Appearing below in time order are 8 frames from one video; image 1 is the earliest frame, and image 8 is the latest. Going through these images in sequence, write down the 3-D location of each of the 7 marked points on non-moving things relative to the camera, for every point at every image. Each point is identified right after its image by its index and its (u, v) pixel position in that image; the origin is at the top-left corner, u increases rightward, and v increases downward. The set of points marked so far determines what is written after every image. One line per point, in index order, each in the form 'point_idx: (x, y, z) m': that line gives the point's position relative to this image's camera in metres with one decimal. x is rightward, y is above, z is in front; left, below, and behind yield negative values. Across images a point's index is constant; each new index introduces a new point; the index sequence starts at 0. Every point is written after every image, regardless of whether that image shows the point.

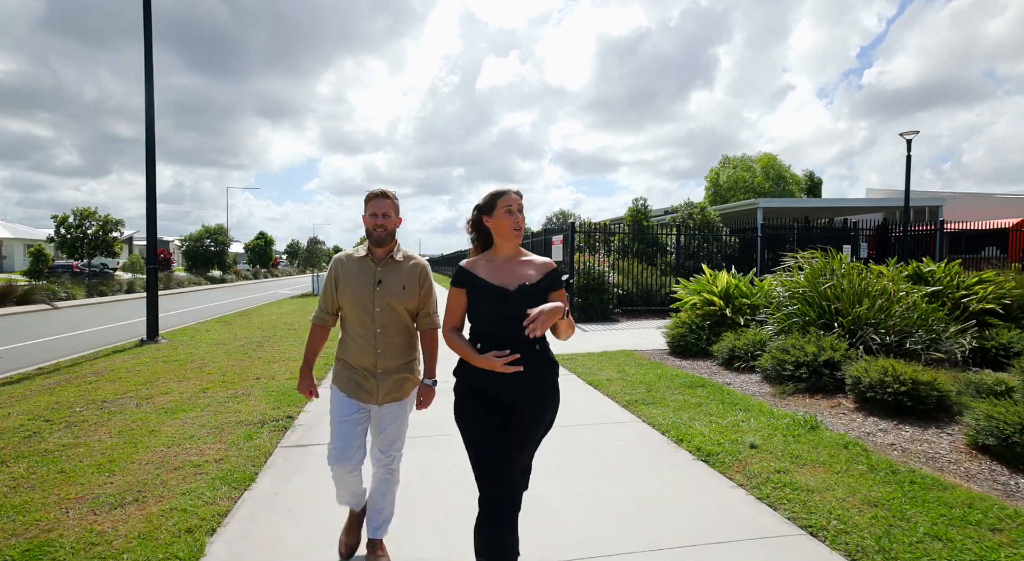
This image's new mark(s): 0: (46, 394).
0: (-5.3, -1.3, +6.1) m
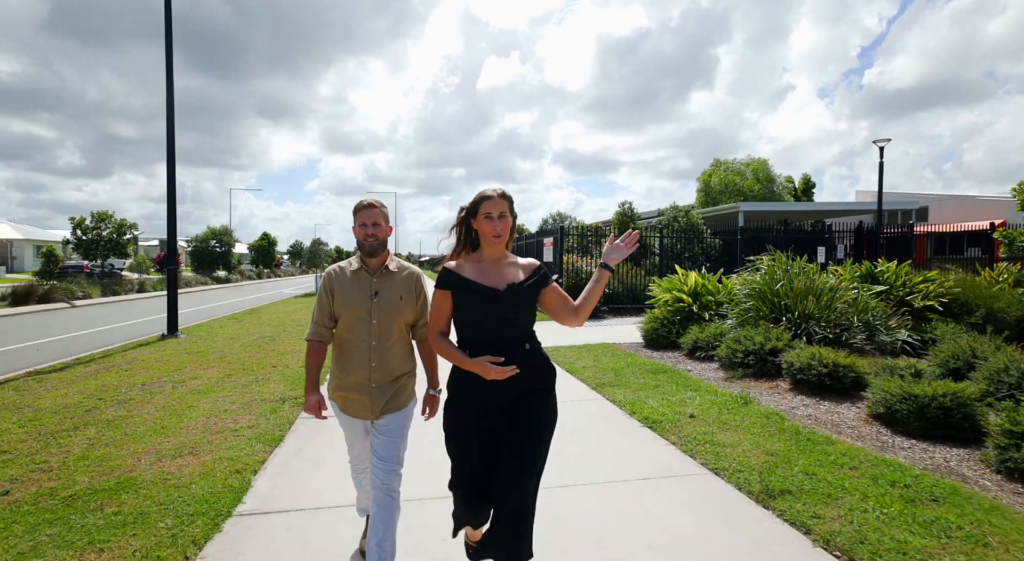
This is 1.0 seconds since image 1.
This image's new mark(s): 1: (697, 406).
0: (-5.5, -1.3, +6.9) m
1: (+1.7, -1.2, +5.0) m
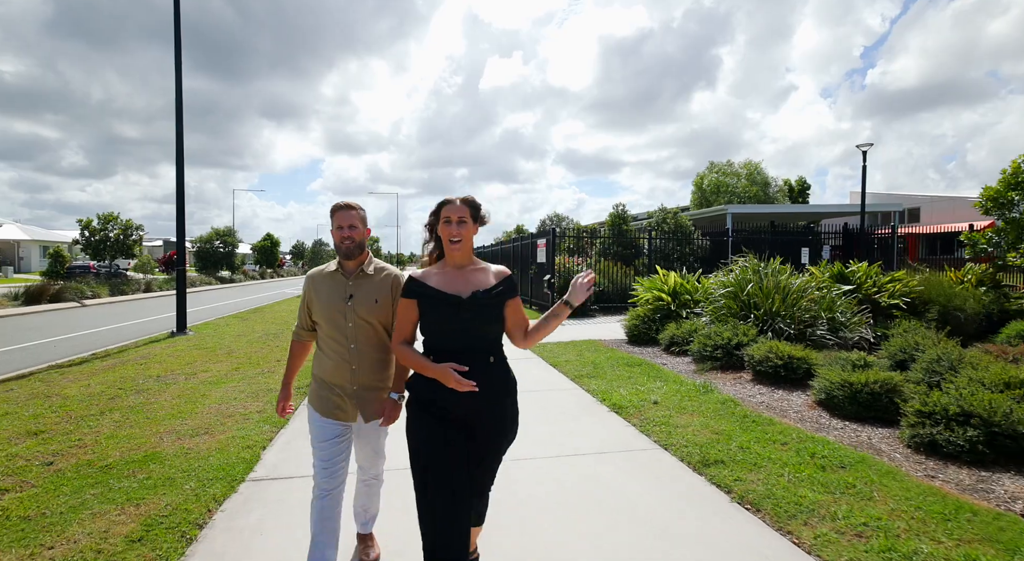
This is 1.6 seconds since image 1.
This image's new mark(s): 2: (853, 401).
0: (-5.7, -1.3, +7.5) m
1: (+1.6, -1.2, +5.5) m
2: (+3.0, -1.0, +4.6) m
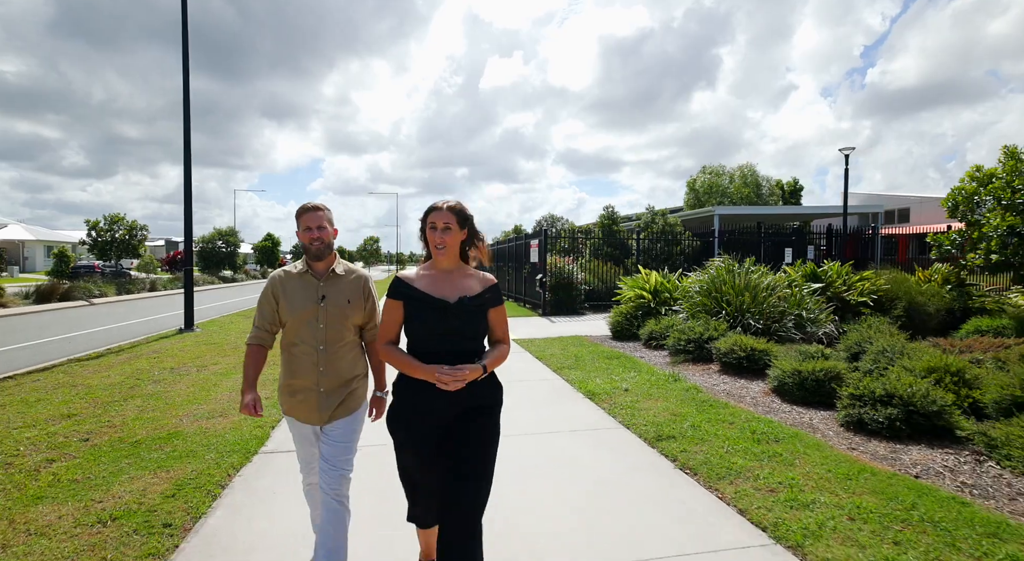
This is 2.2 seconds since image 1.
0: (-5.8, -1.3, +8.0) m
1: (+1.4, -1.2, +6.1) m
2: (+2.8, -1.0, +5.1) m
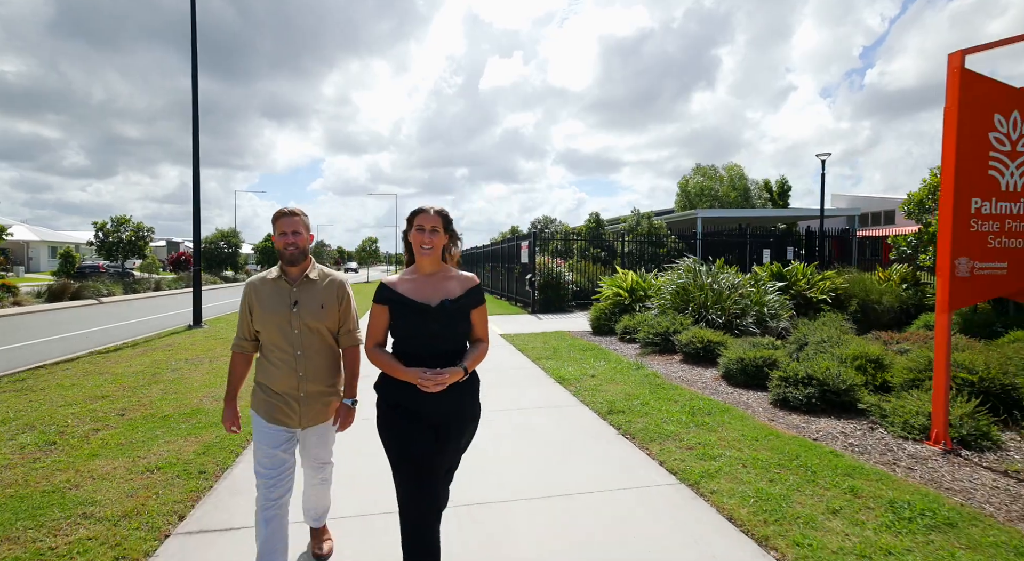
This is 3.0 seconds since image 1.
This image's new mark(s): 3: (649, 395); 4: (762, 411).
0: (-6.1, -1.2, +8.7) m
1: (+1.1, -1.1, +6.8) m
2: (+2.6, -1.0, +5.9) m
3: (+1.4, -1.2, +5.4) m
4: (+2.4, -1.2, +5.0) m
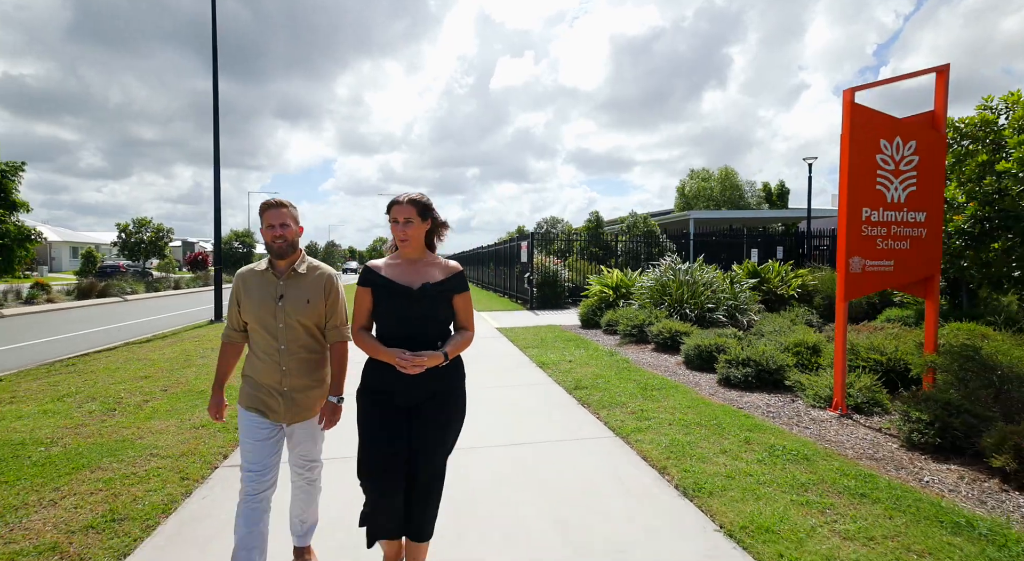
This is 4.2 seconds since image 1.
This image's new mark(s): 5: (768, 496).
0: (-6.2, -1.2, +9.8) m
1: (+1.0, -1.1, +7.7) m
2: (+2.4, -1.0, +6.7) m
3: (+1.2, -1.1, +6.3) m
4: (+2.2, -1.2, +5.9) m
5: (+1.5, -1.2, +3.0) m
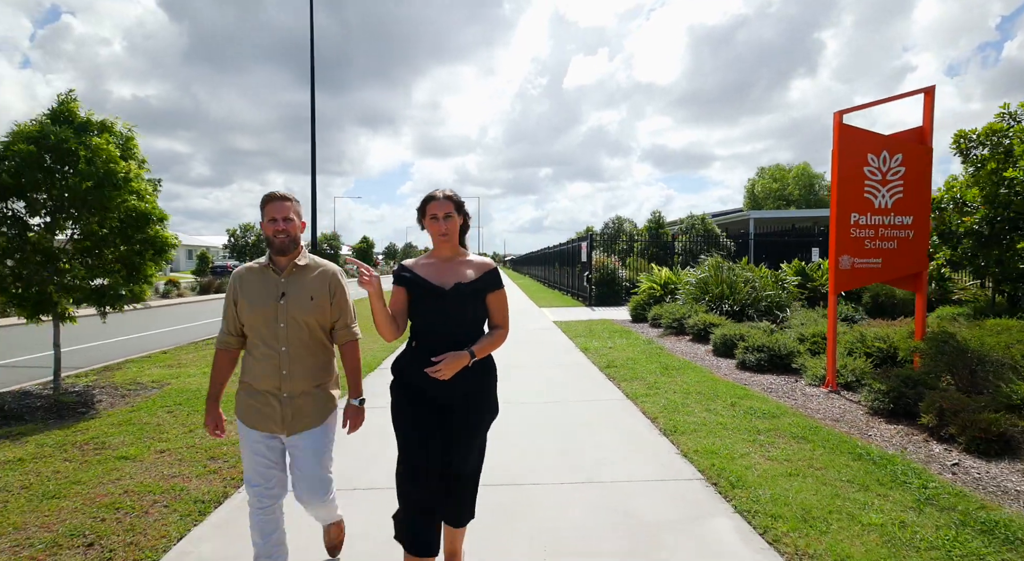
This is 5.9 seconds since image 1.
0: (-5.1, -1.1, +11.7) m
1: (+1.8, -1.0, +8.7) m
2: (+3.0, -0.9, +7.6) m
3: (+1.8, -1.1, +7.3) m
4: (+2.7, -1.1, +6.7) m
5: (+1.6, -1.2, +4.0) m
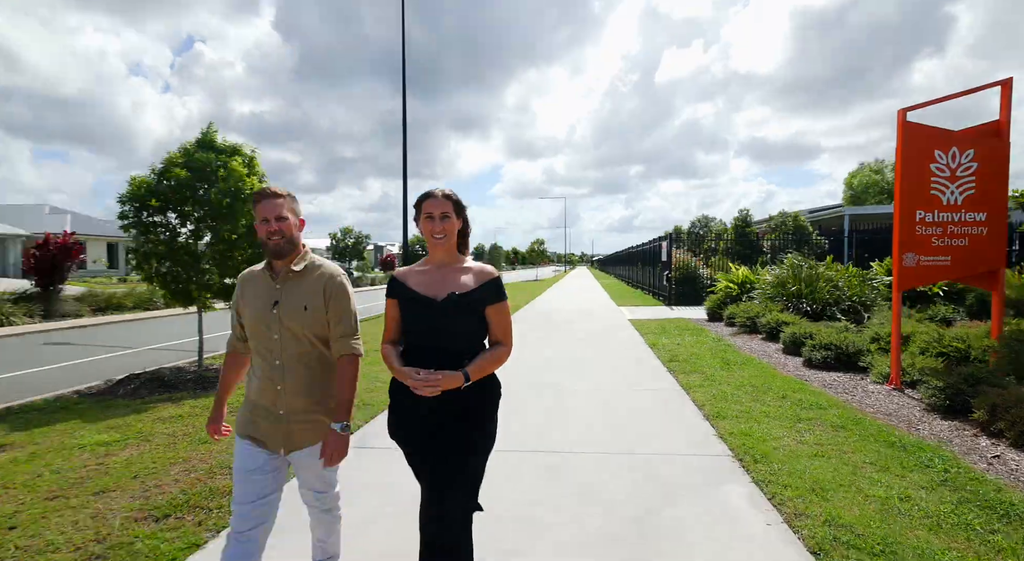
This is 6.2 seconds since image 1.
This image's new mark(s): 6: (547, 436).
0: (-3.3, -1.1, +13.0) m
1: (+3.0, -1.0, +8.9) m
2: (+4.0, -0.9, +7.6) m
3: (+2.8, -1.1, +7.5) m
4: (+3.6, -1.1, +6.8) m
5: (+2.1, -1.1, +4.3) m
6: (+0.3, -1.3, +4.3) m
